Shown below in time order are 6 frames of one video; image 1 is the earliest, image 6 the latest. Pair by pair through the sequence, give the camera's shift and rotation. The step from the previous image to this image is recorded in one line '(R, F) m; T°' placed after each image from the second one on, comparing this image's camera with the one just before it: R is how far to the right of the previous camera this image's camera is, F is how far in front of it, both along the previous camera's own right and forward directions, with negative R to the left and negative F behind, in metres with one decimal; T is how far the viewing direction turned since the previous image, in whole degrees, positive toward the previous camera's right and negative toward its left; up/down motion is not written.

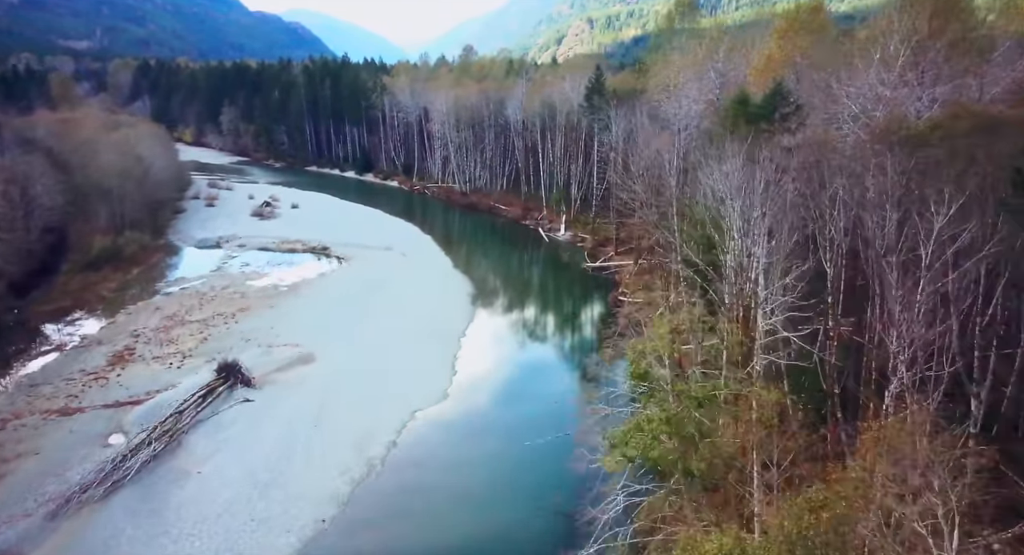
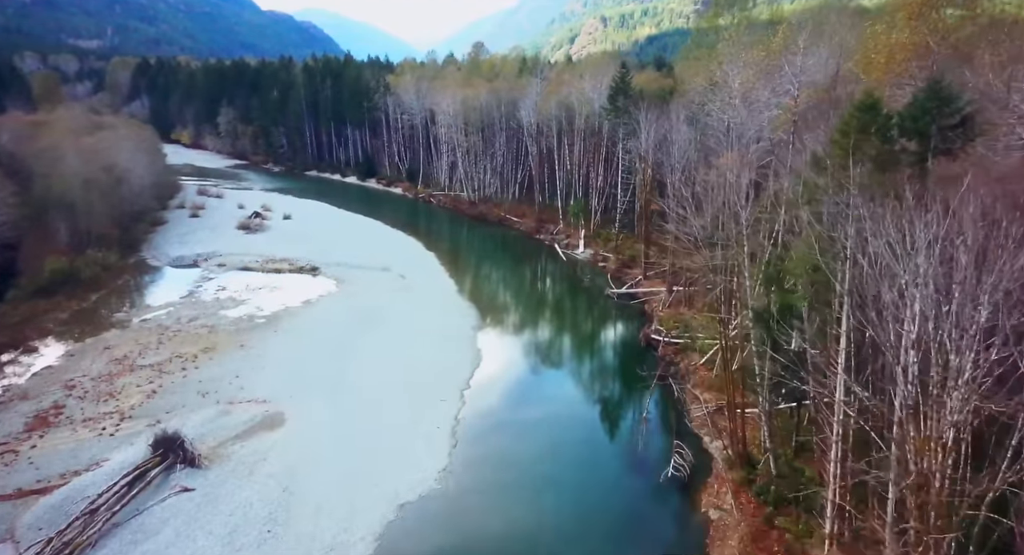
(-0.1, +4.5) m; -1°
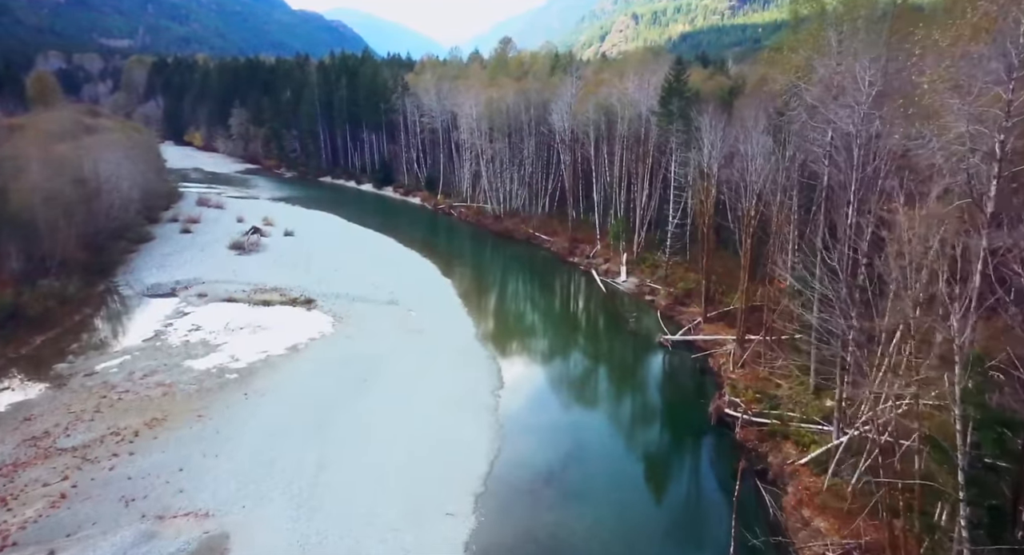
(-0.2, +5.7) m; -2°
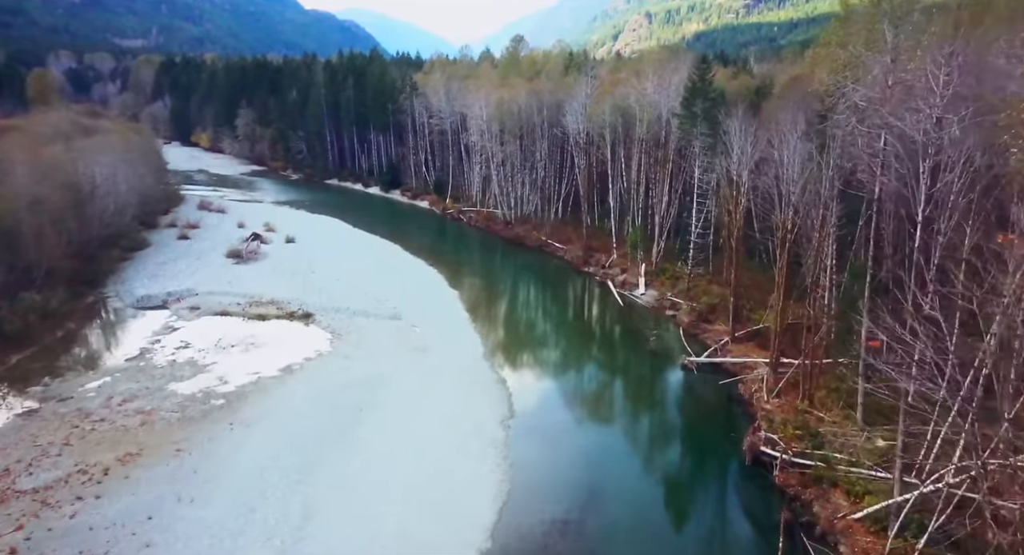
(0.0, +2.0) m; -1°
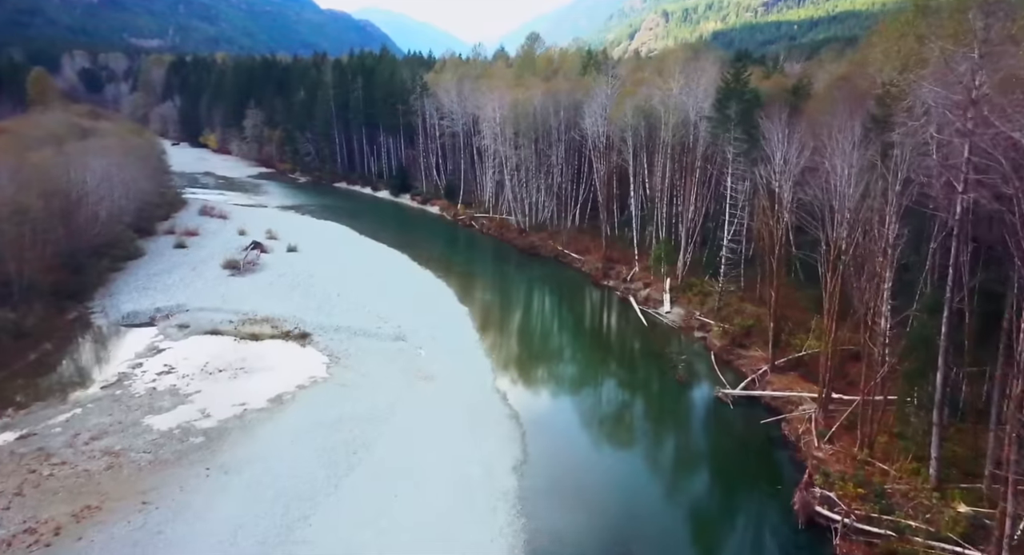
(-0.1, +2.4) m; -1°
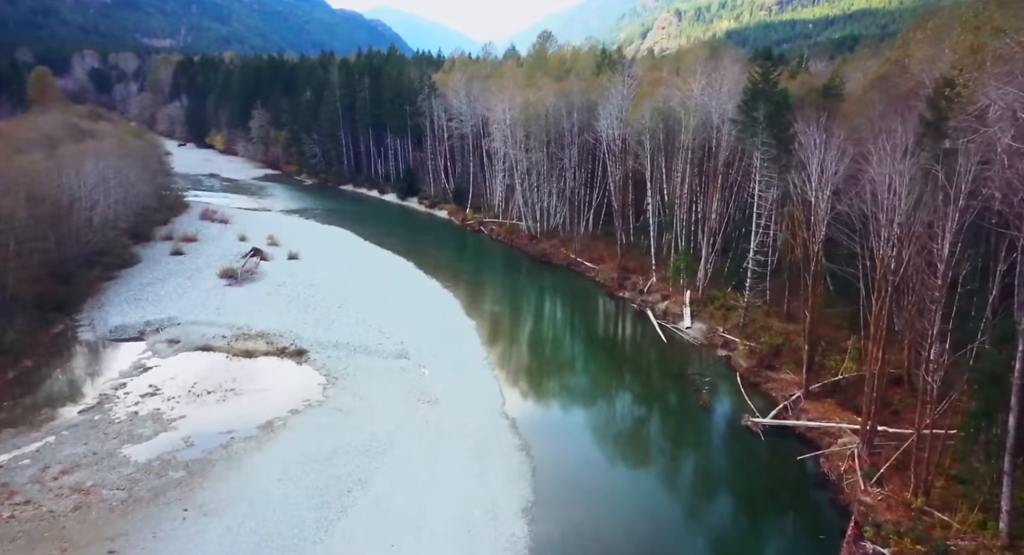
(0.0, +1.7) m; -1°
